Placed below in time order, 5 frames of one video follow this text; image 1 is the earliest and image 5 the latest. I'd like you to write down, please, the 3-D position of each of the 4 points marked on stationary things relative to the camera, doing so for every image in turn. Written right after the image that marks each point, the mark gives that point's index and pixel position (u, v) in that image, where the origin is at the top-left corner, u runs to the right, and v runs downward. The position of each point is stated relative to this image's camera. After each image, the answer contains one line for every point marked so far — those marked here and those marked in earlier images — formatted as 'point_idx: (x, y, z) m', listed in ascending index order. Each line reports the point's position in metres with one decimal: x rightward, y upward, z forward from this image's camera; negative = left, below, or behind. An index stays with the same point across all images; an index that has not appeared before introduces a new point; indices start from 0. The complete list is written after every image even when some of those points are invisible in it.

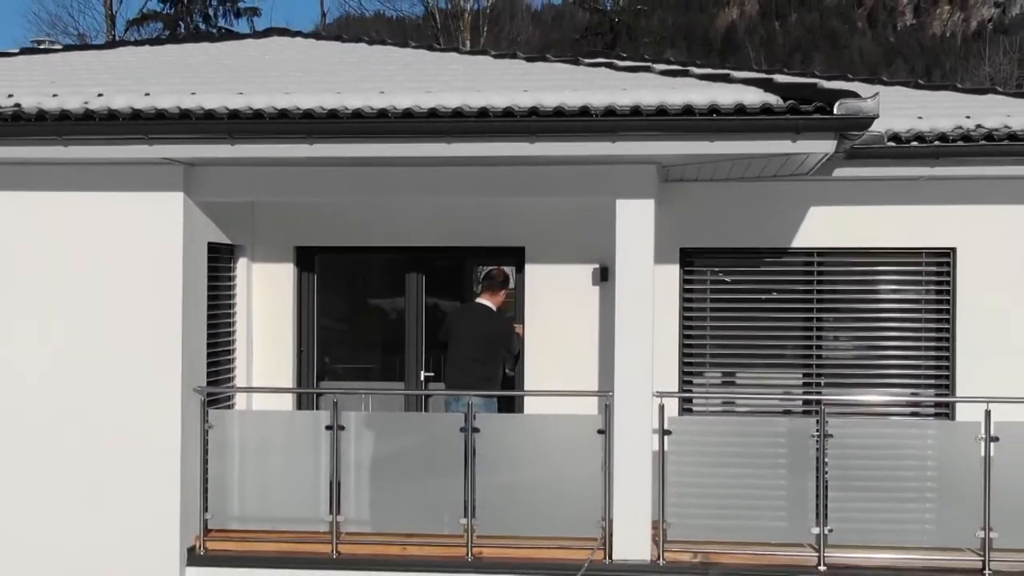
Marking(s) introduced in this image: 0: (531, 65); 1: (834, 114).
0: (+0.1, +0.8, +5.9) m
1: (+0.9, +0.5, +4.6) m
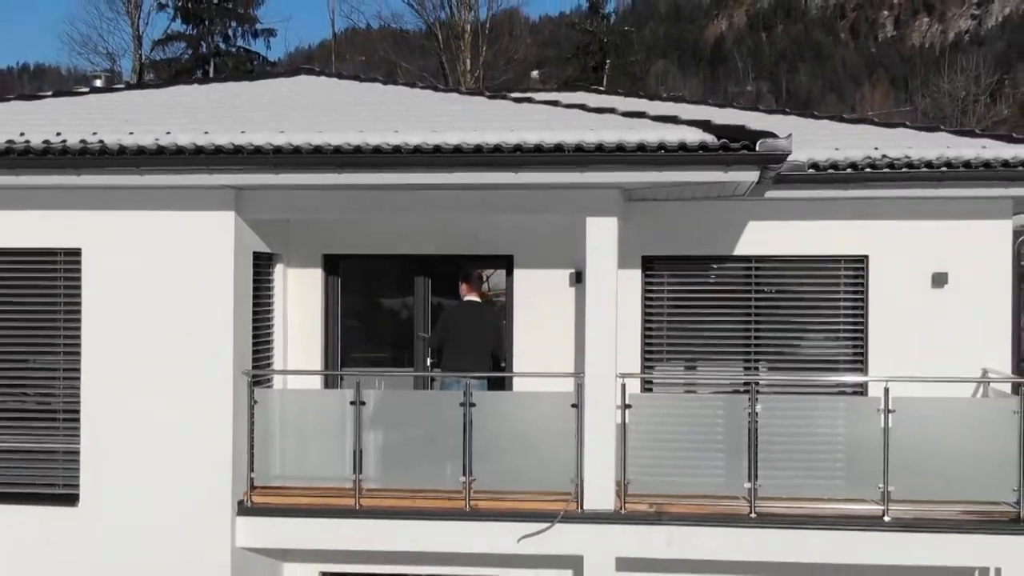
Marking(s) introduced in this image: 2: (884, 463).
0: (0.0, +0.8, +7.0) m
1: (+0.9, +0.5, +5.7) m
2: (+1.5, -0.7, +6.2) m
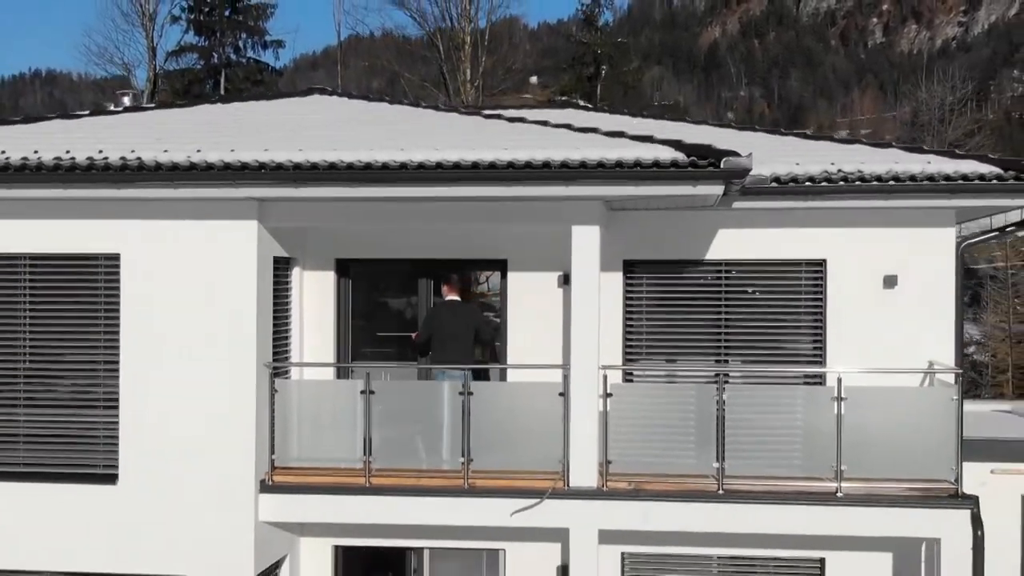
0: (0.0, +0.8, +7.8) m
1: (+0.9, +0.5, +6.5) m
2: (+1.5, -0.7, +7.0) m
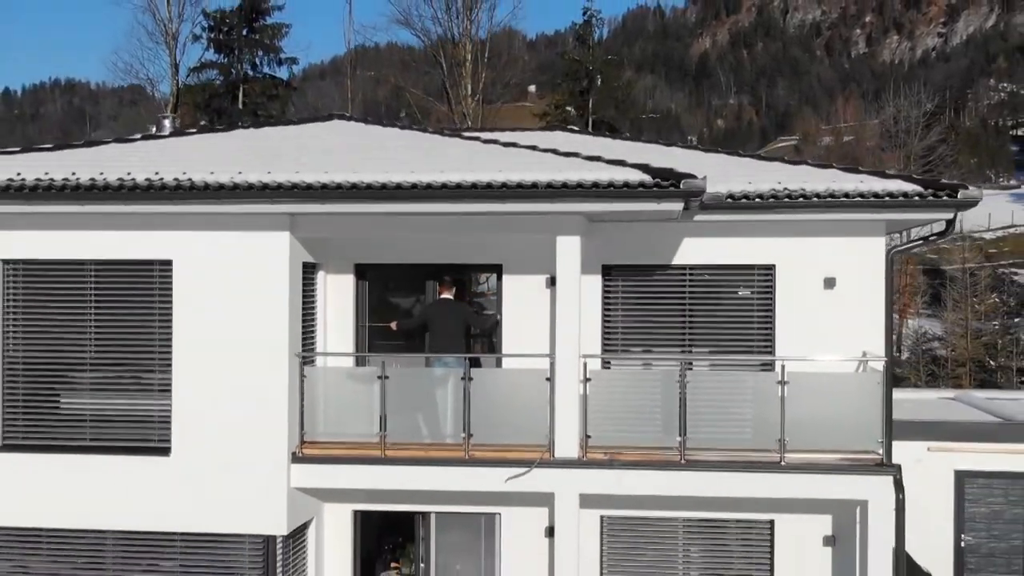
0: (0.0, +0.8, +9.1) m
1: (+0.8, +0.5, +7.8) m
2: (+1.4, -0.7, +8.2) m
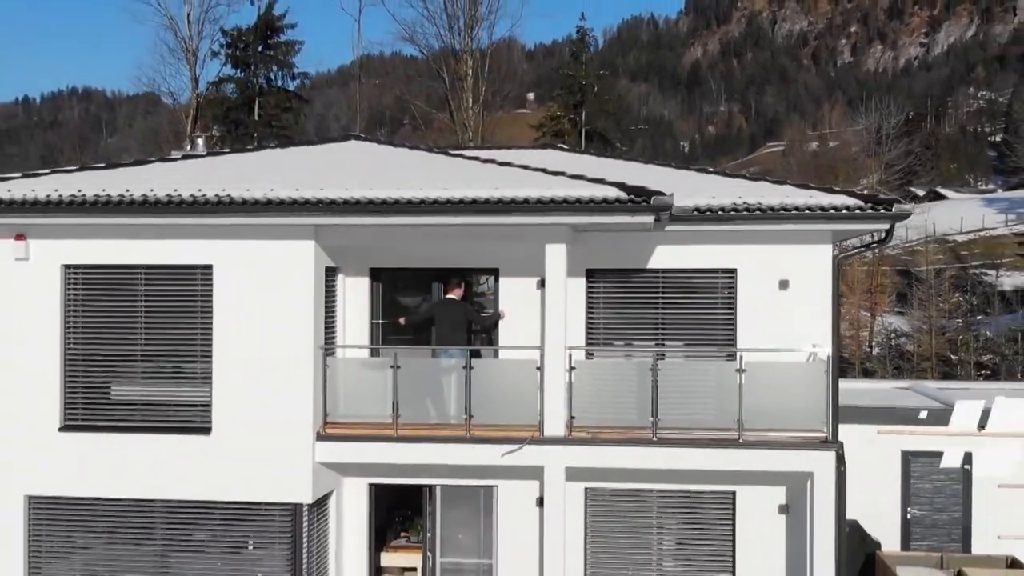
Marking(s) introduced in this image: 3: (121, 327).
0: (-0.1, +0.8, +10.3) m
1: (+0.8, +0.5, +9.0) m
2: (+1.4, -0.7, +9.5) m
3: (-2.5, -0.2, +9.8) m
